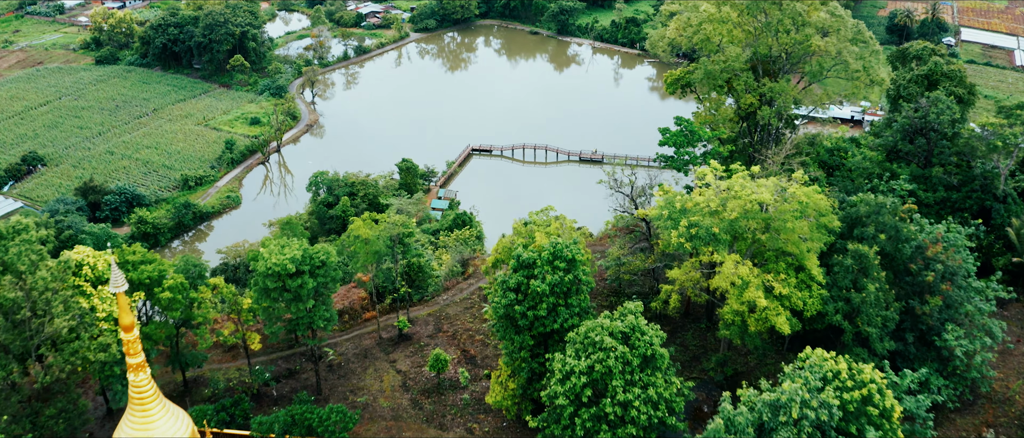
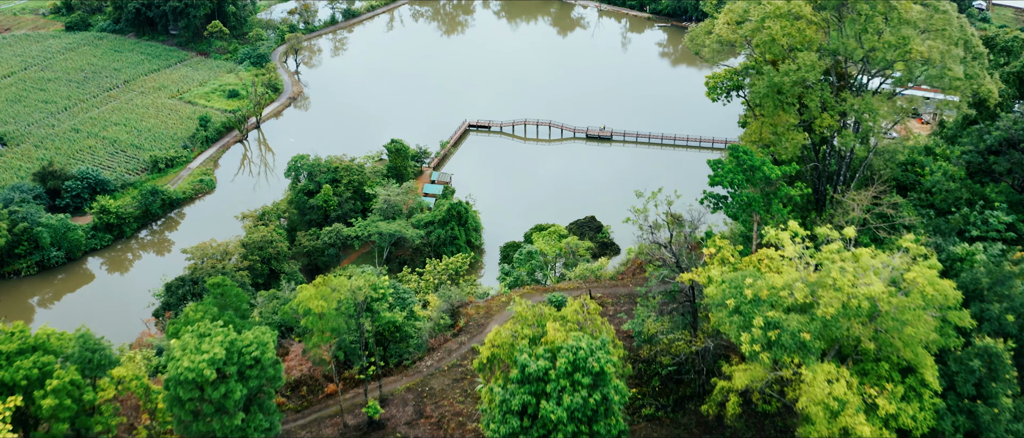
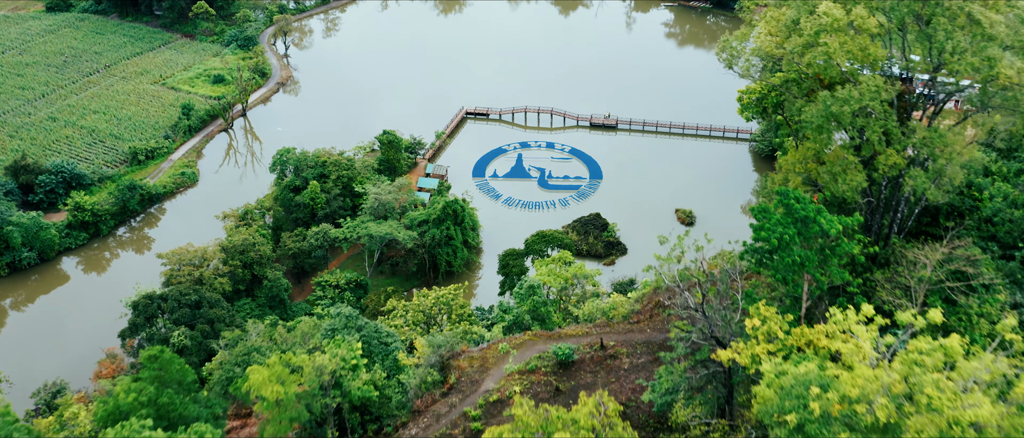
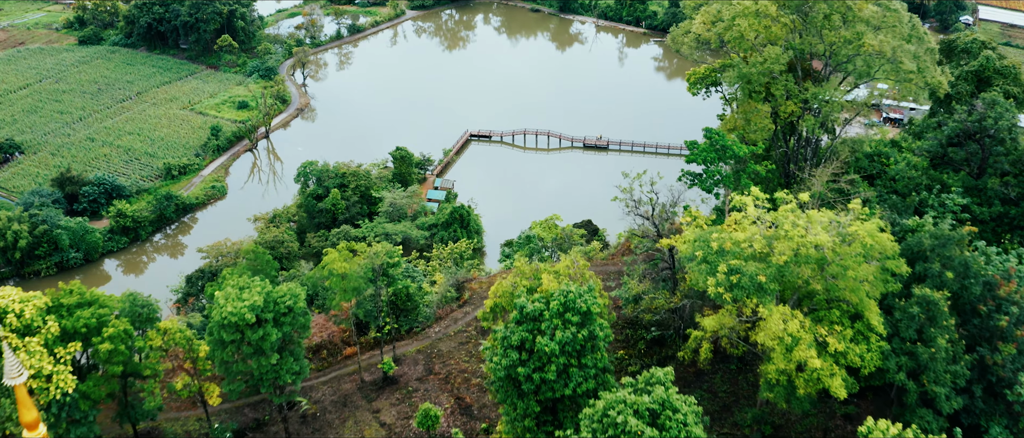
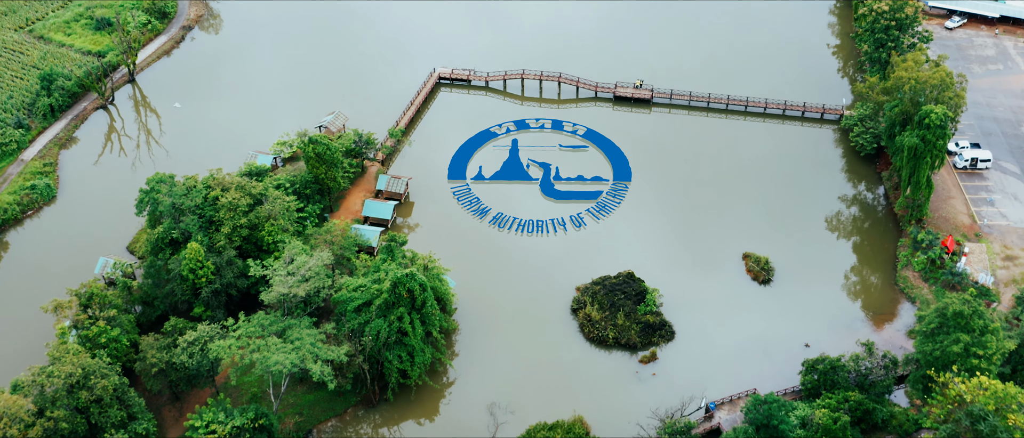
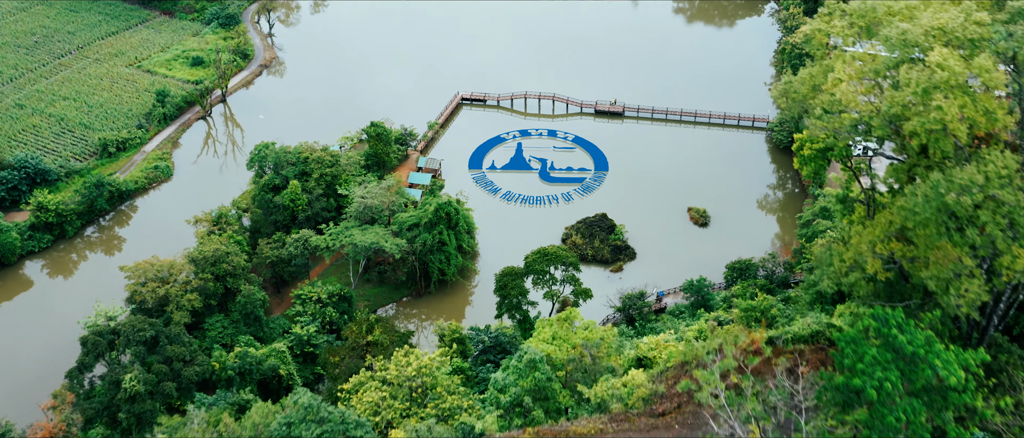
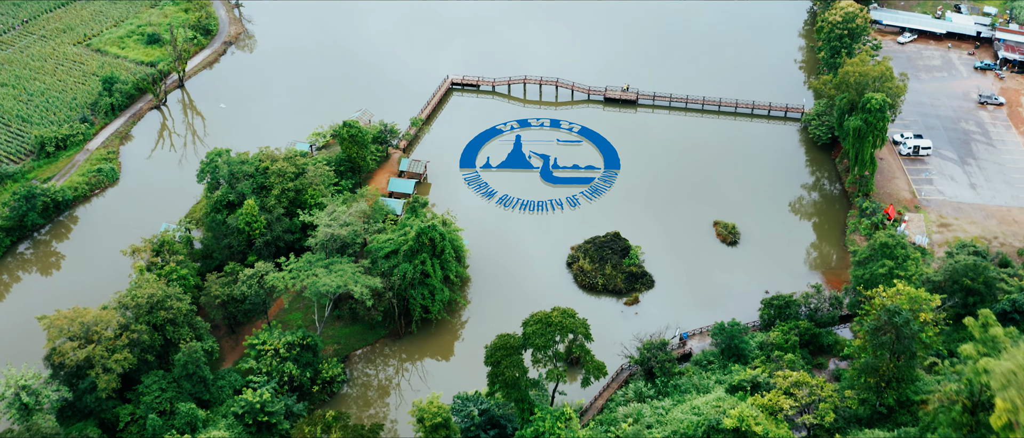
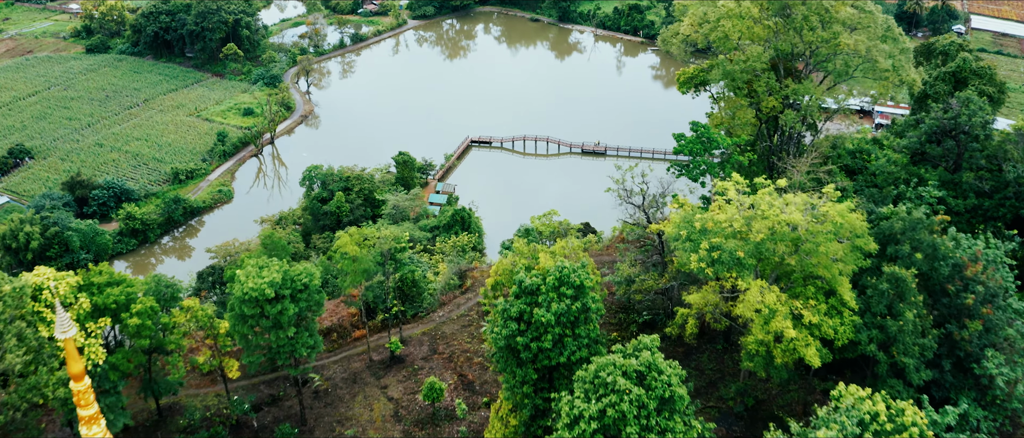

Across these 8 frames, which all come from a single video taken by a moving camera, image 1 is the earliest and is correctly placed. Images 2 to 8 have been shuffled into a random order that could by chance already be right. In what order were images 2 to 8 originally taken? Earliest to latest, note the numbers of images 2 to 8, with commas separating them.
8, 4, 2, 3, 6, 7, 5
